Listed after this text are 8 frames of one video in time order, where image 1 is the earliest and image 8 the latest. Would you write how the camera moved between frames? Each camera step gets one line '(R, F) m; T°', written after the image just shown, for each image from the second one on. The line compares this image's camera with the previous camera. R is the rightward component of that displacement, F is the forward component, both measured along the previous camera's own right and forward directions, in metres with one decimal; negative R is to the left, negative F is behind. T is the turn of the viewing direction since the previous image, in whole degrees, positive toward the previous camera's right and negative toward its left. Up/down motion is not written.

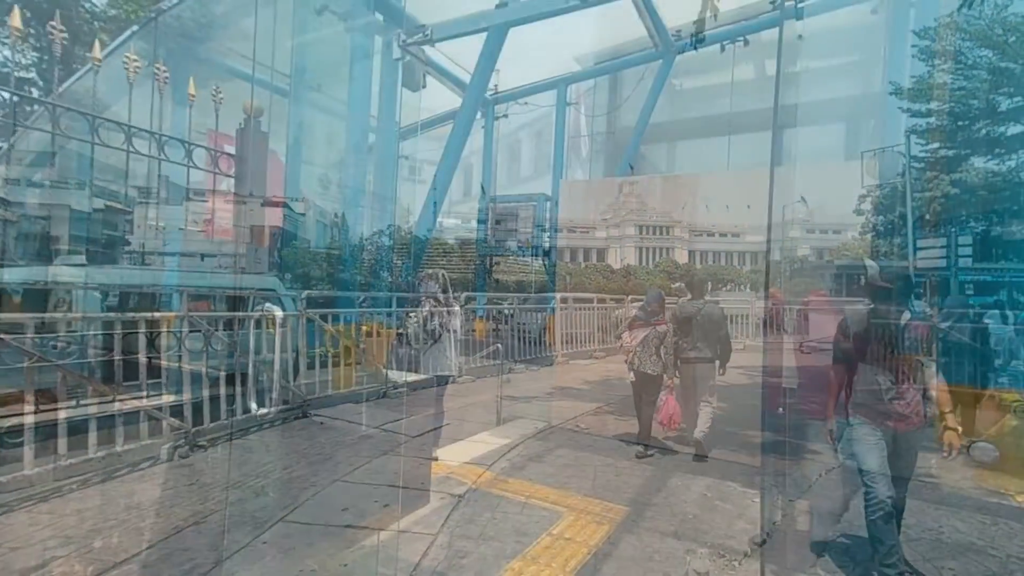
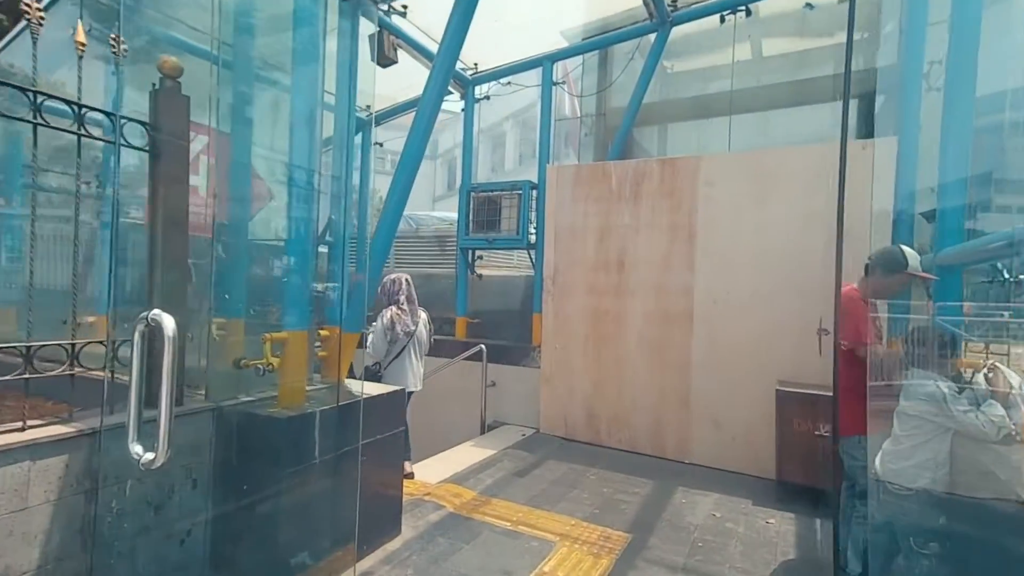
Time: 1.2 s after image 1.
(0.0, +0.4) m; +2°
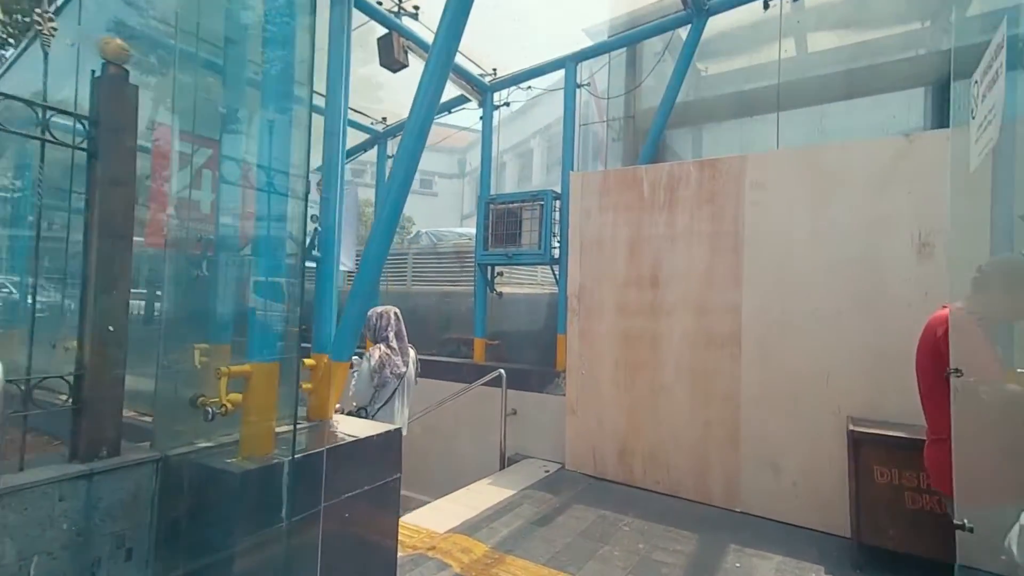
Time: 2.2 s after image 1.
(+0.1, +0.4) m; -4°
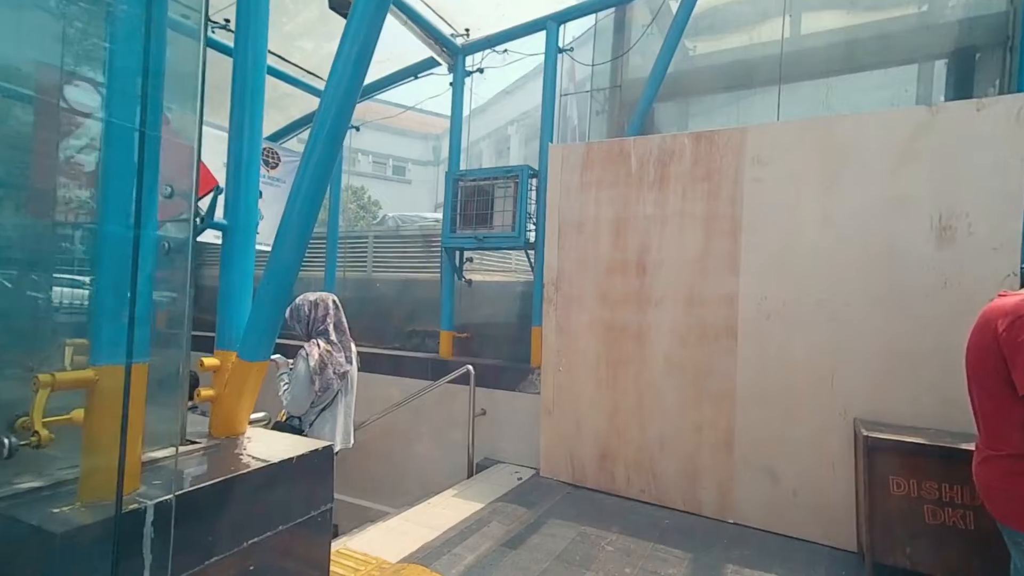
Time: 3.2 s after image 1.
(0.0, +0.5) m; +3°
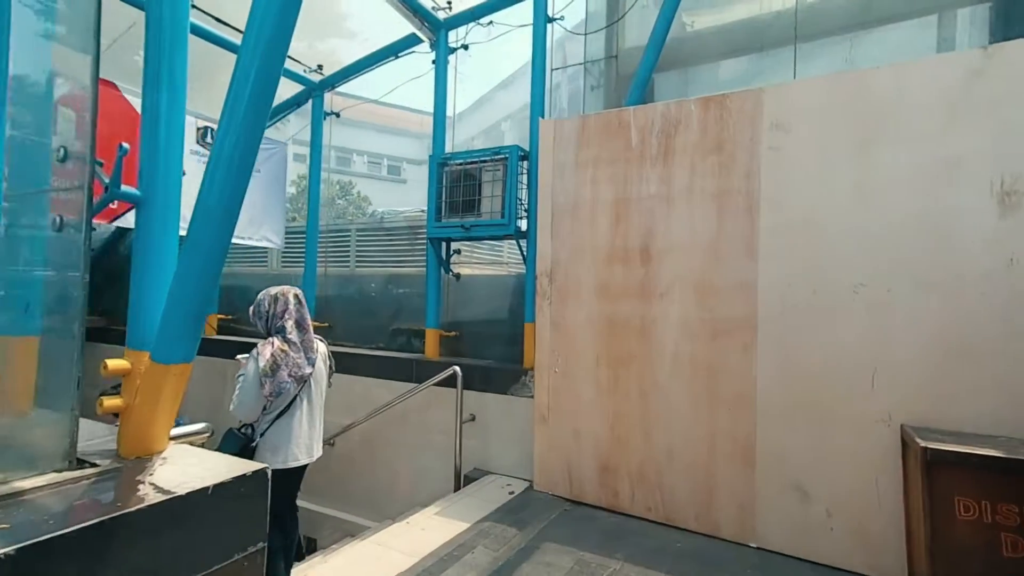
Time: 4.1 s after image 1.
(+0.1, +0.4) m; 0°
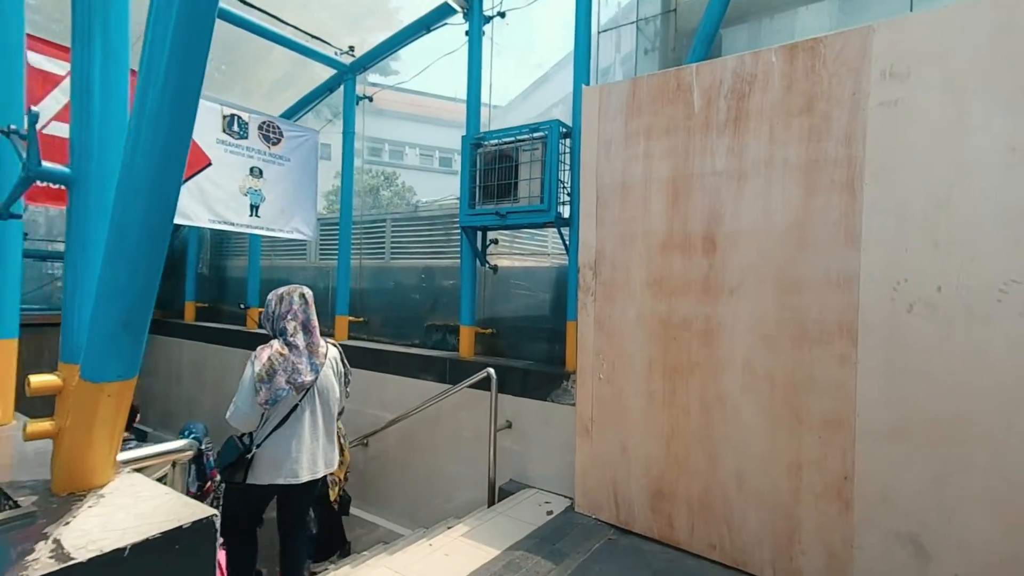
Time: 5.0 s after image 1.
(+0.1, +0.4) m; -7°
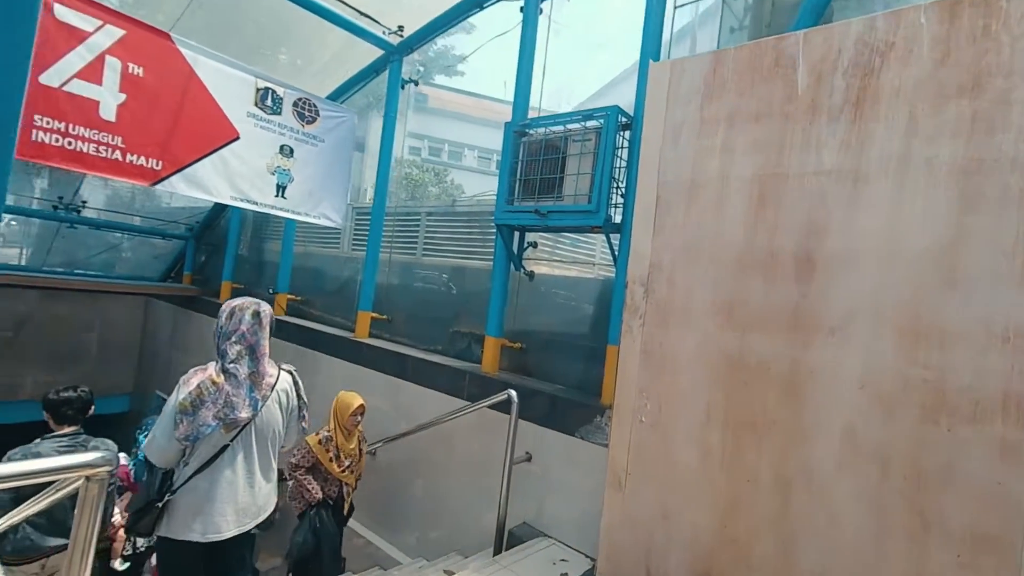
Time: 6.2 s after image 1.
(+0.1, +0.5) m; -6°
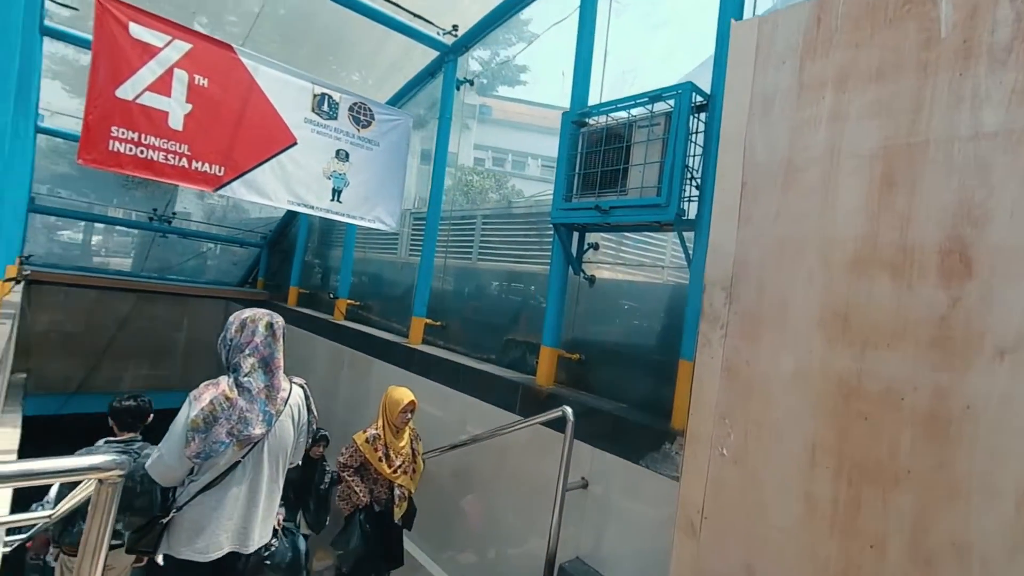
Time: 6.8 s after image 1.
(0.0, +0.3) m; -8°
